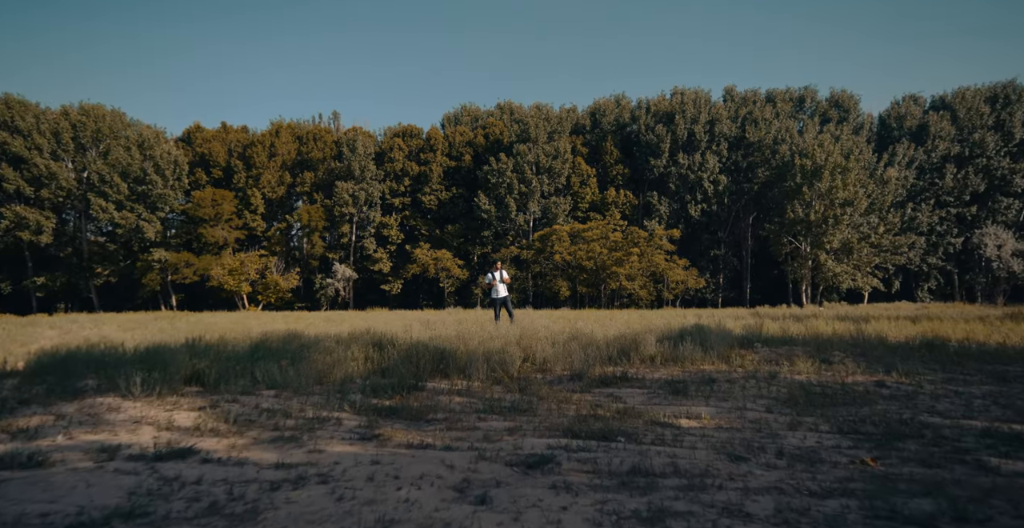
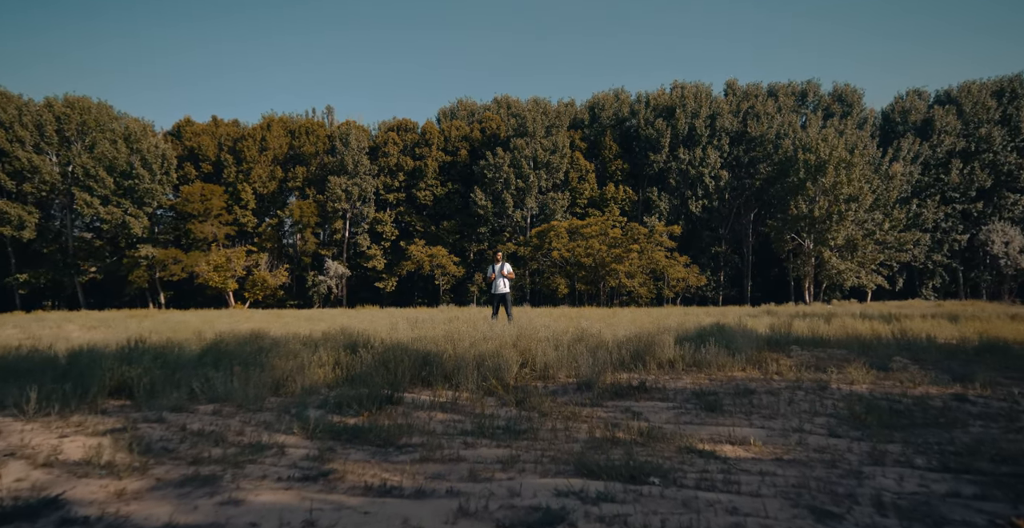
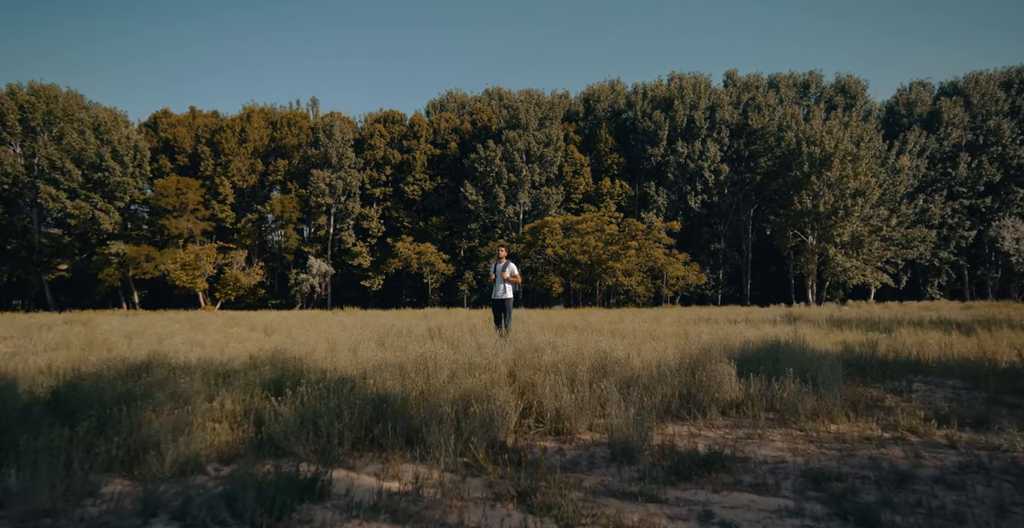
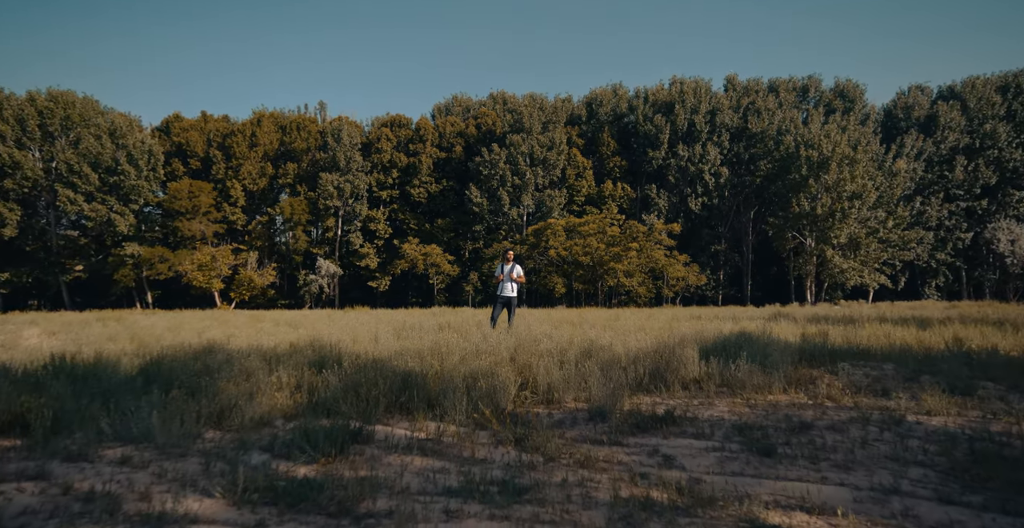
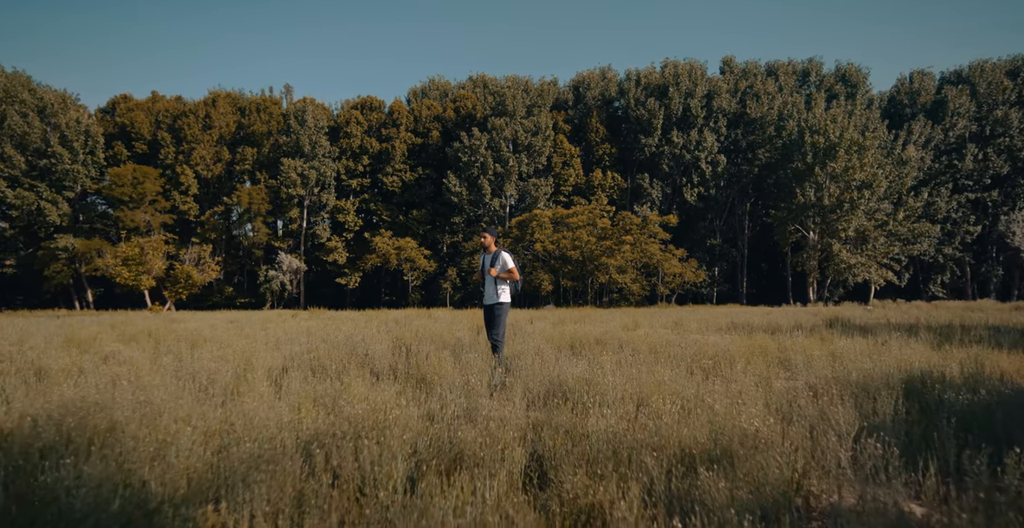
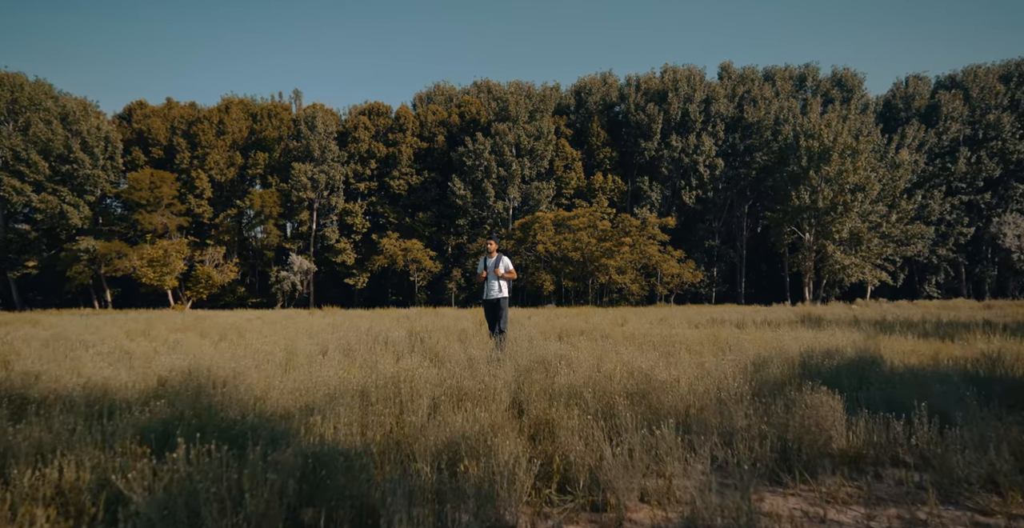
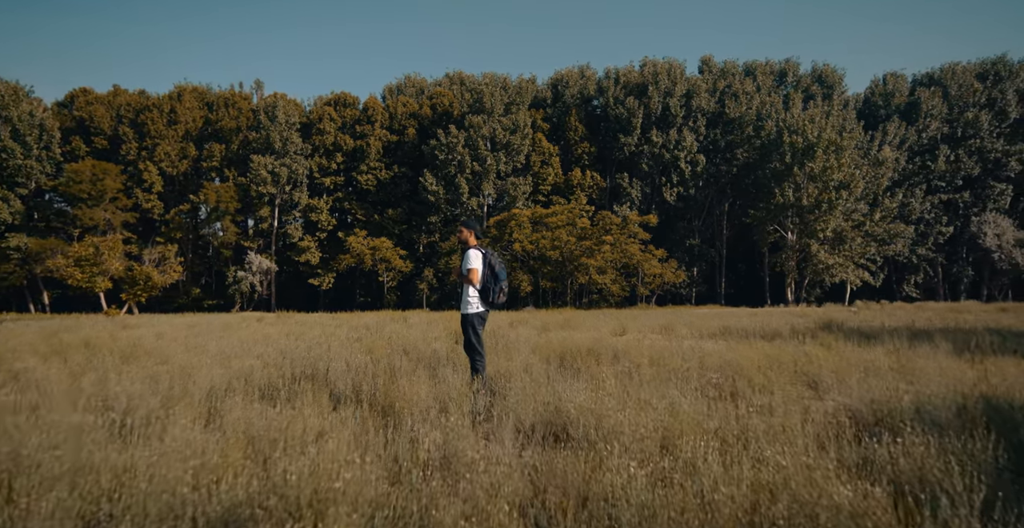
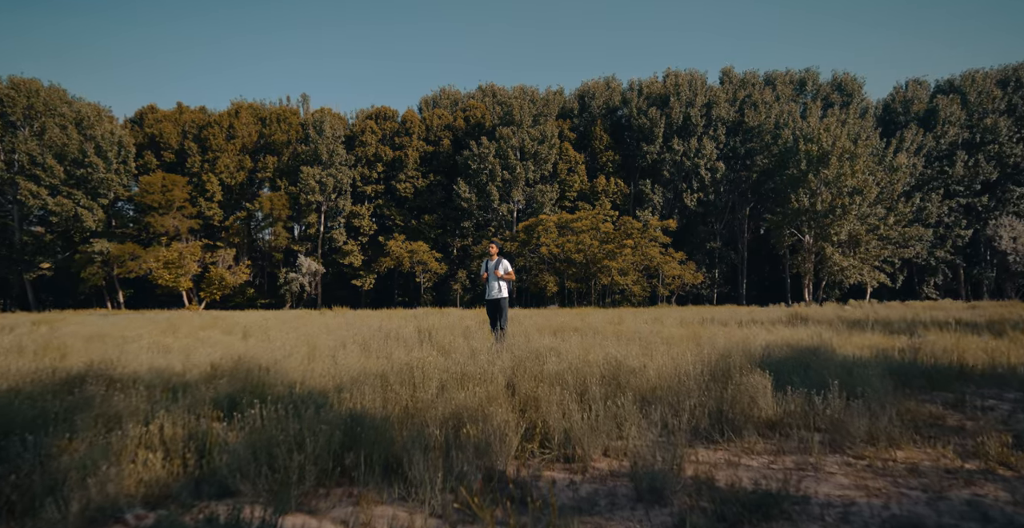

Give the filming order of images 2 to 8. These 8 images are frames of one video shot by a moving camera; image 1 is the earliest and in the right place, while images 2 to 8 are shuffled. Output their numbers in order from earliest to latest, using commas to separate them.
2, 4, 3, 8, 6, 5, 7
